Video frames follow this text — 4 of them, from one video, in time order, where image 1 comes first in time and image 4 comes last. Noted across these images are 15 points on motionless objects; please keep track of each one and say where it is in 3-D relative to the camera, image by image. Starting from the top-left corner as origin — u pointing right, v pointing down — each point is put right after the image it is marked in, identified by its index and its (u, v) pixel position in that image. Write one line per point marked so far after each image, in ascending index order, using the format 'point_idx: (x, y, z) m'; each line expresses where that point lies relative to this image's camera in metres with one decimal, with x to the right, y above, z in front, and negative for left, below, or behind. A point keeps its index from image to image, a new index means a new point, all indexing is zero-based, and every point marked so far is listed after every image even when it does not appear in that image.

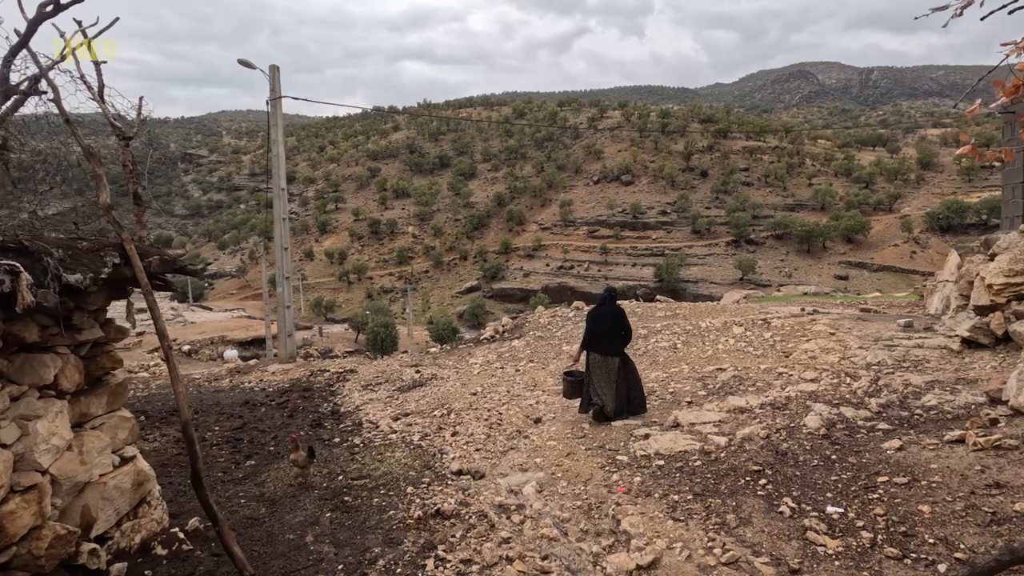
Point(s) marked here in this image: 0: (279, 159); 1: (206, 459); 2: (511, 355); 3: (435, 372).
0: (-4.5, +2.5, +10.5) m
1: (-2.7, -1.5, +4.7) m
2: (0.0, -1.1, +8.8) m
3: (-1.2, -1.3, +8.5) m
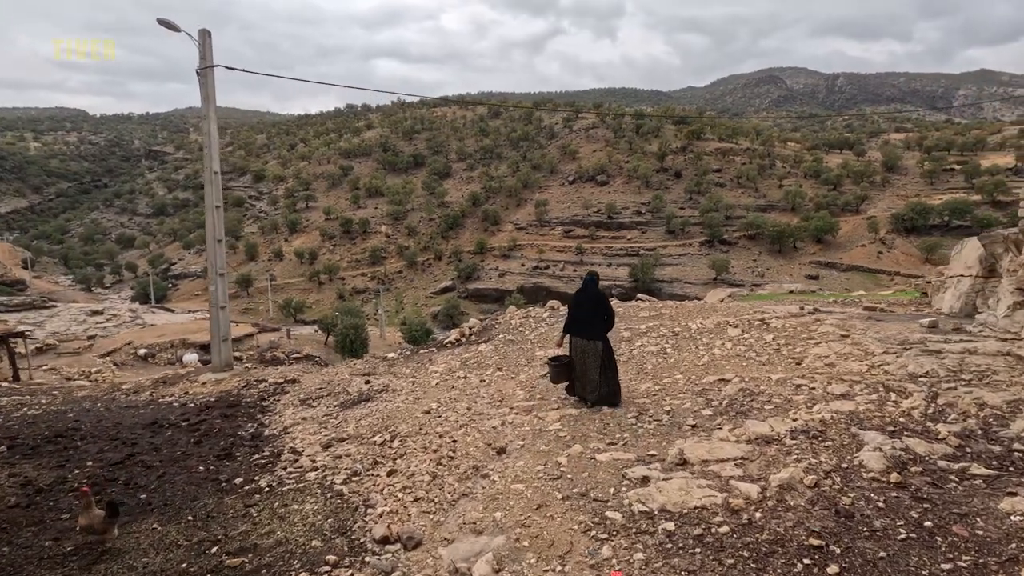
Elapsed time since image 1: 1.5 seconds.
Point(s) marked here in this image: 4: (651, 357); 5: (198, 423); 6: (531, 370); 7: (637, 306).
0: (-5.1, +2.6, +9.1) m
1: (-3.0, -1.5, +3.5) m
2: (-0.5, -1.1, +7.7) m
3: (-1.7, -1.3, +7.3) m
4: (+1.7, -0.8, +6.5) m
5: (-3.6, -1.5, +6.1) m
6: (+0.2, -1.0, +6.8) m
7: (+2.2, -0.3, +9.5) m
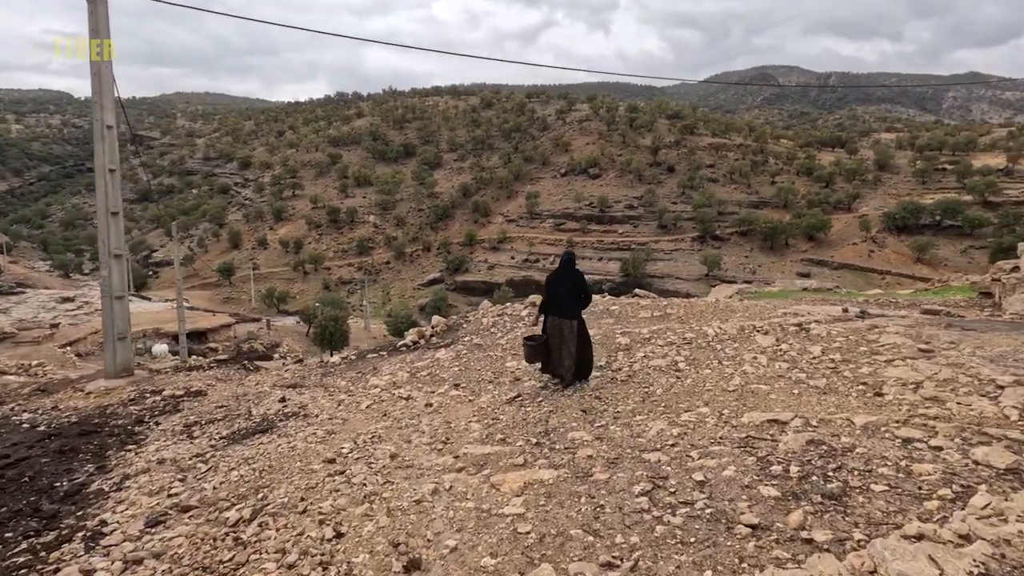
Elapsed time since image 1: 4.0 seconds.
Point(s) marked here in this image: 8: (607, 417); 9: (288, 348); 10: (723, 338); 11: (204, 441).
0: (-5.5, +2.8, +7.2) m
1: (-3.3, -1.4, +1.6) m
2: (-0.9, -0.9, +5.9) m
3: (-2.1, -1.2, +5.5) m
4: (+1.3, -0.8, +4.8) m
5: (-3.9, -1.4, +4.3) m
6: (-0.1, -1.0, +5.0) m
7: (+1.8, -0.2, +7.8) m
8: (+0.7, -1.0, +4.0) m
9: (-8.0, -2.1, +19.7) m
10: (+2.3, -0.5, +5.8) m
11: (-2.6, -1.3, +4.6) m
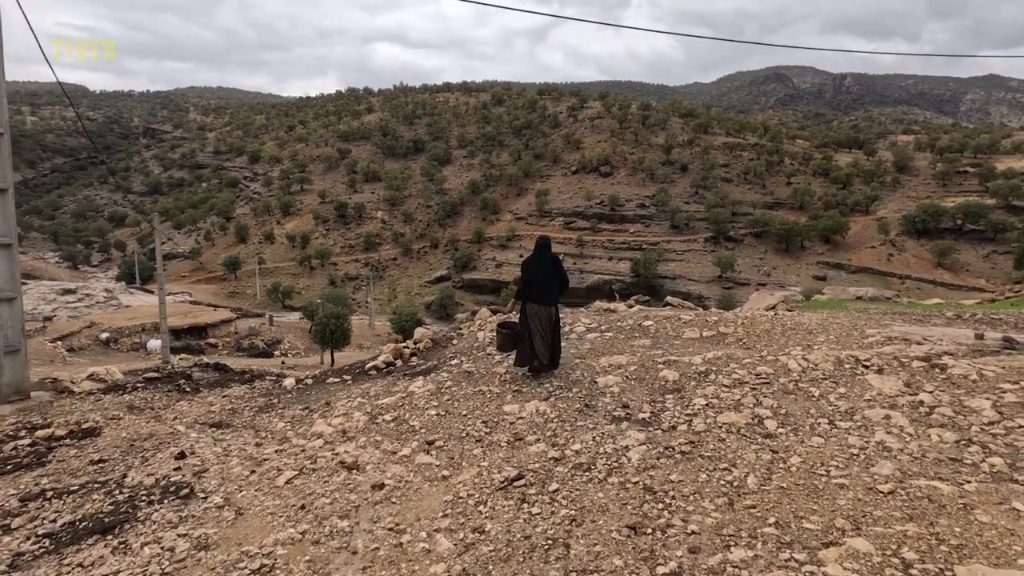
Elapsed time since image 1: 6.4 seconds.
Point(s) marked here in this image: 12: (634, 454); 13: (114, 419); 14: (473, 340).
0: (-5.4, +2.8, +5.5) m
1: (-3.4, -1.4, -0.1) m
2: (-0.9, -1.0, +4.2) m
3: (-2.1, -1.2, +3.8) m
4: (+1.3, -0.9, +3.0) m
5: (-4.0, -1.4, +2.6) m
6: (-0.2, -1.0, +3.3) m
7: (+1.8, -0.3, +6.0) m
8: (+0.7, -1.1, +2.2) m
9: (-7.8, -2.0, +18.1) m
10: (+2.3, -0.7, +4.0) m
11: (-2.6, -1.4, +2.8) m
12: (+0.7, -0.9, +3.1) m
13: (-3.9, -1.3, +5.3) m
14: (-0.4, -0.6, +5.9) m
